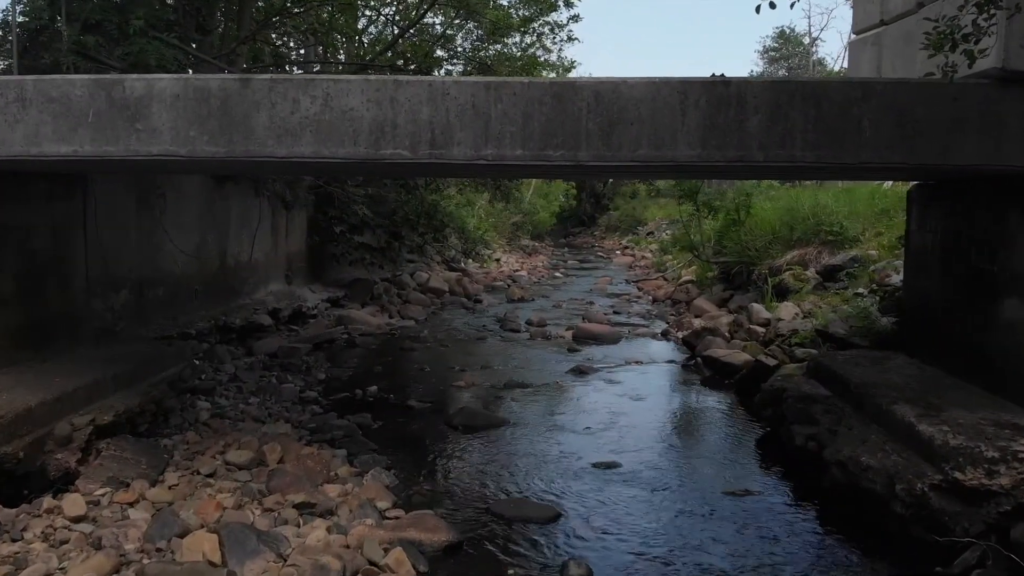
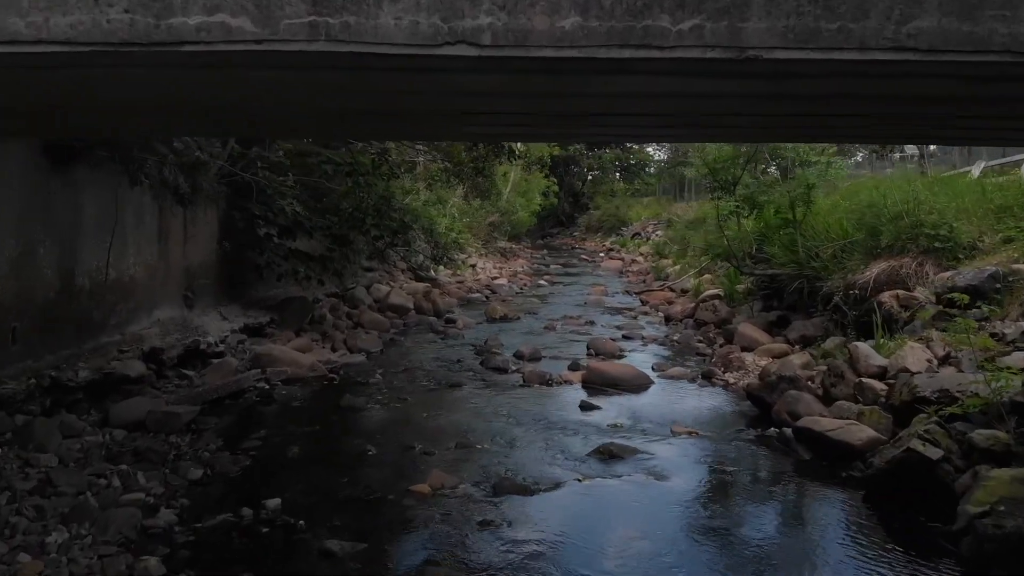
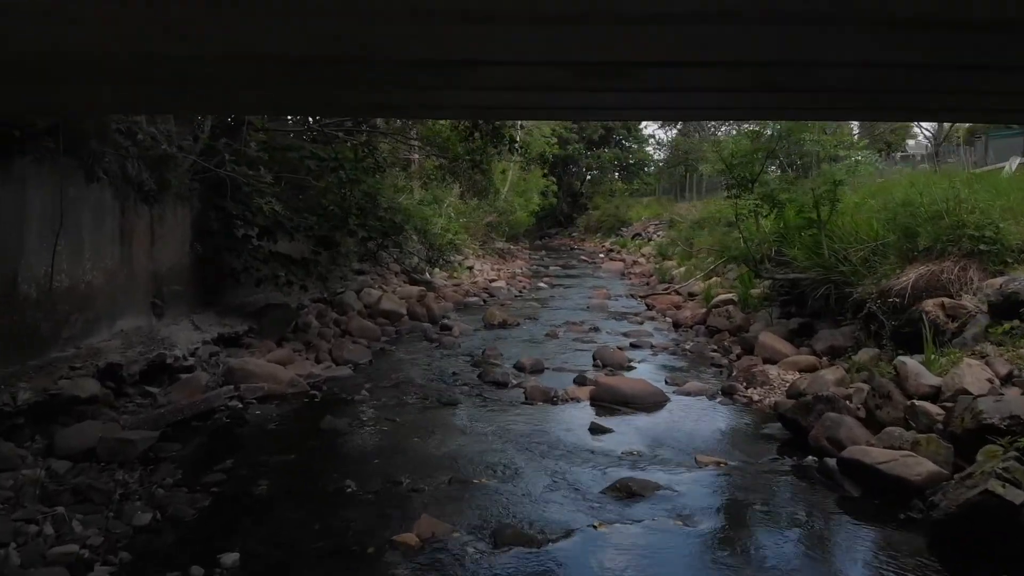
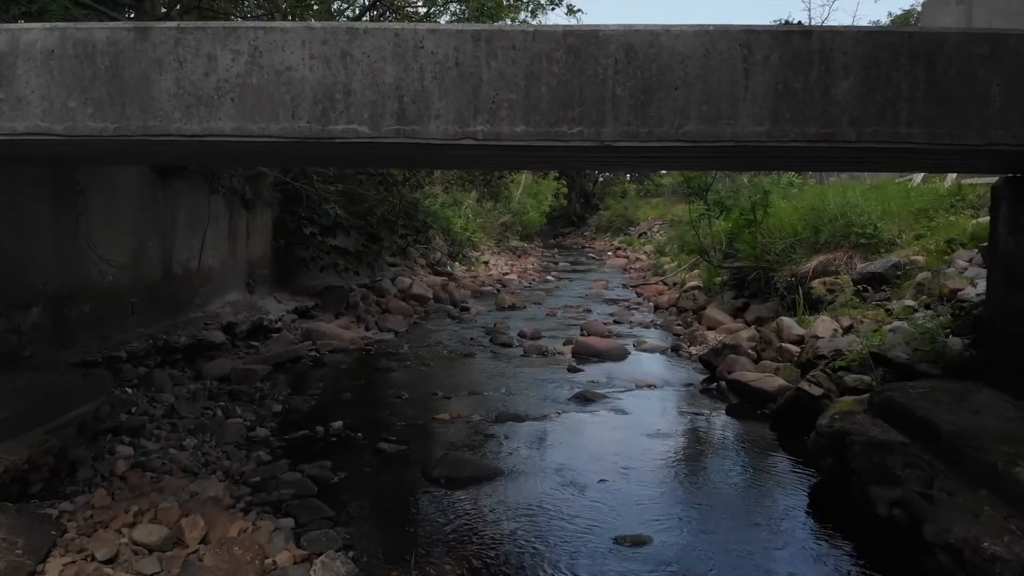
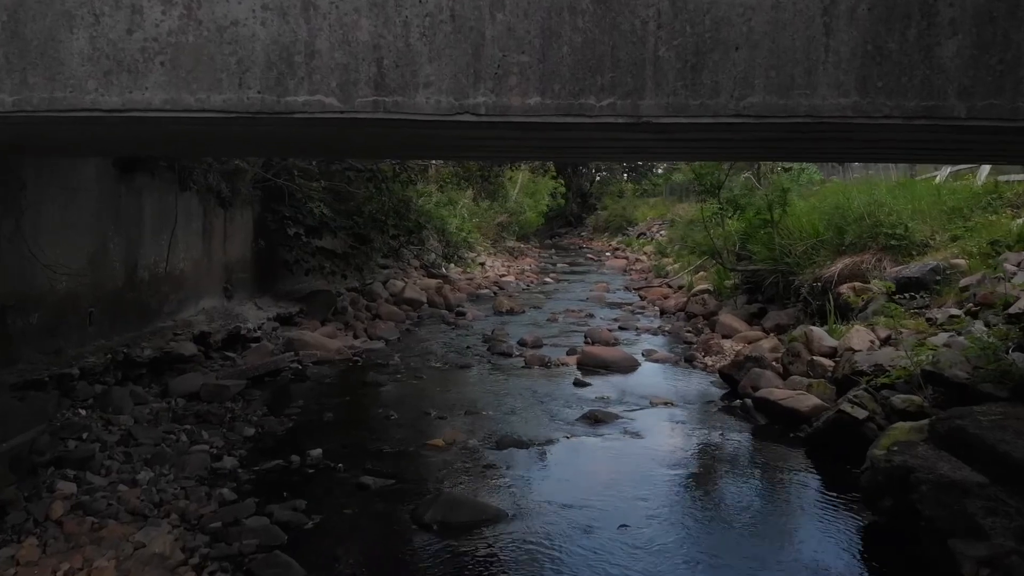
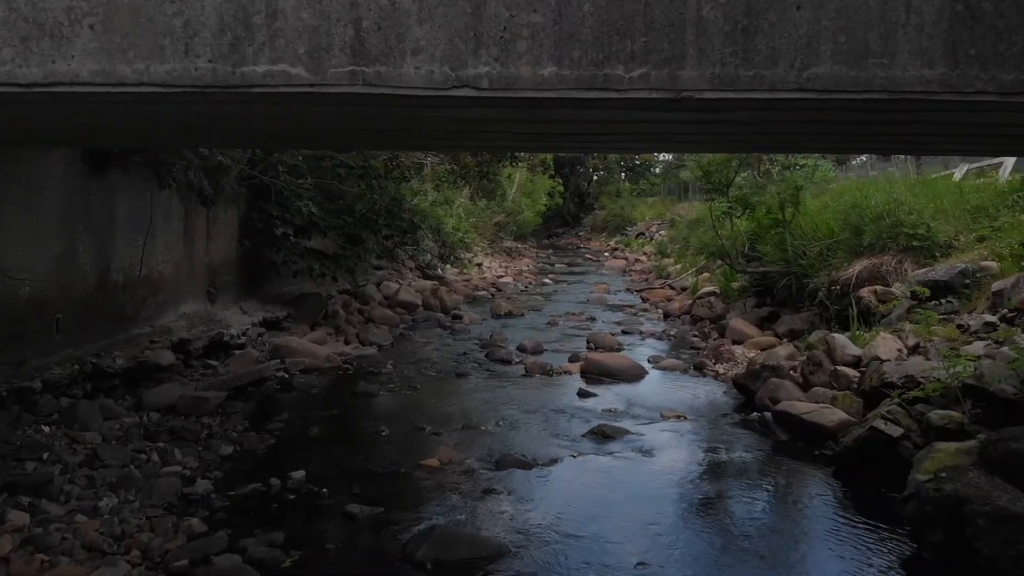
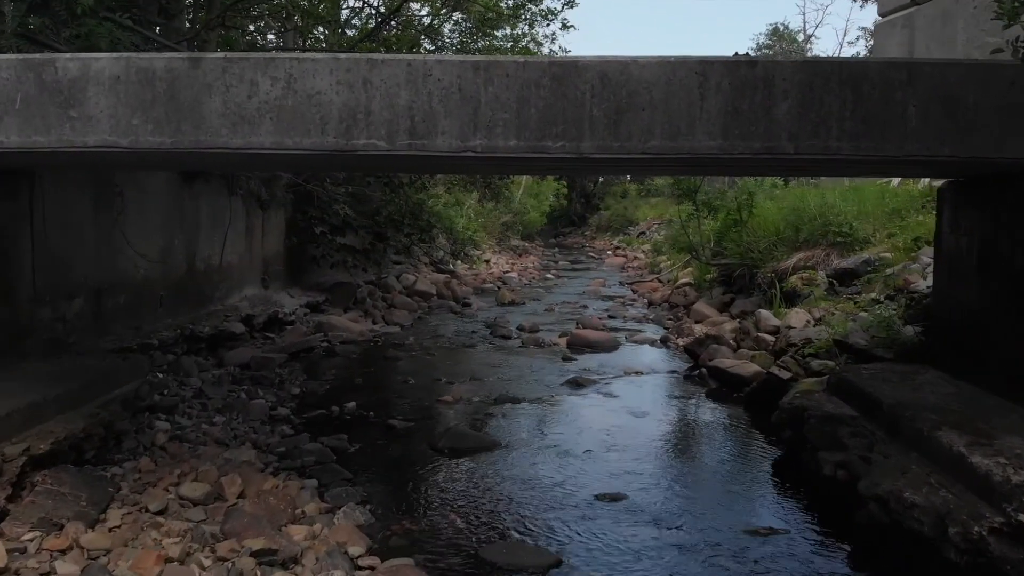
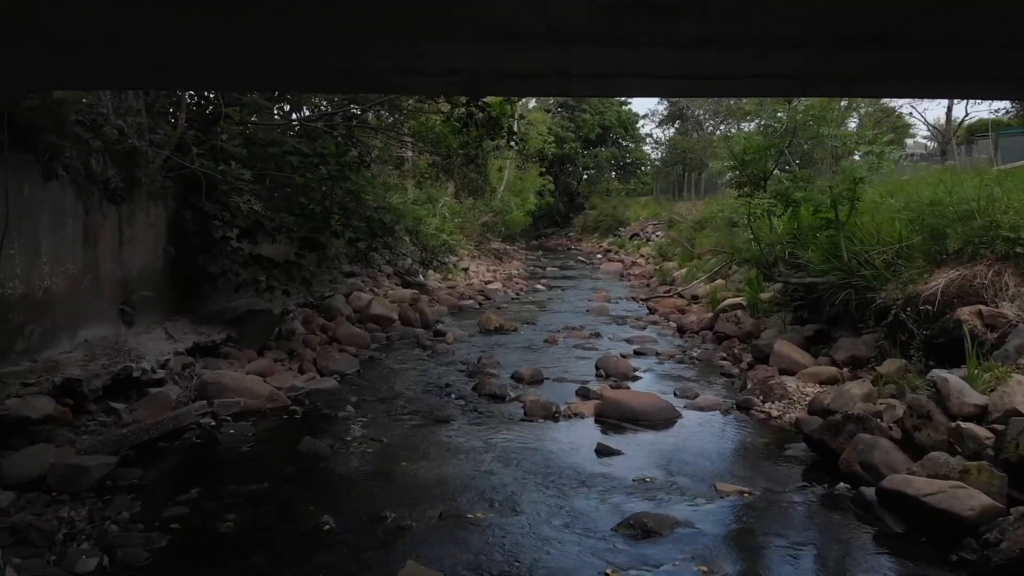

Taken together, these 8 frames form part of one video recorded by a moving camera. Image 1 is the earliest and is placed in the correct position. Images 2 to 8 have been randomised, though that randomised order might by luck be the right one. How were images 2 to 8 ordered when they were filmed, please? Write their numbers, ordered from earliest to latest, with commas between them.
7, 4, 5, 6, 2, 3, 8
